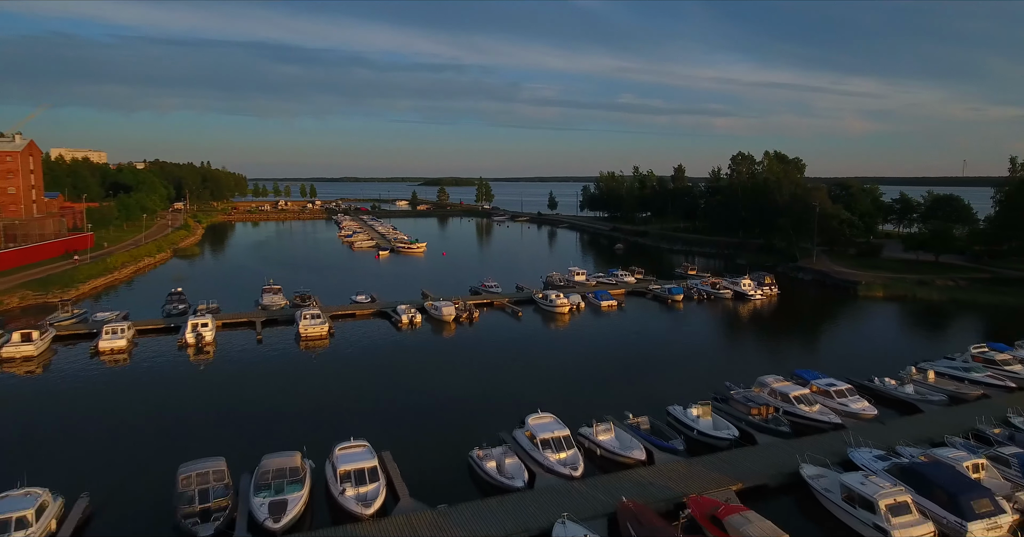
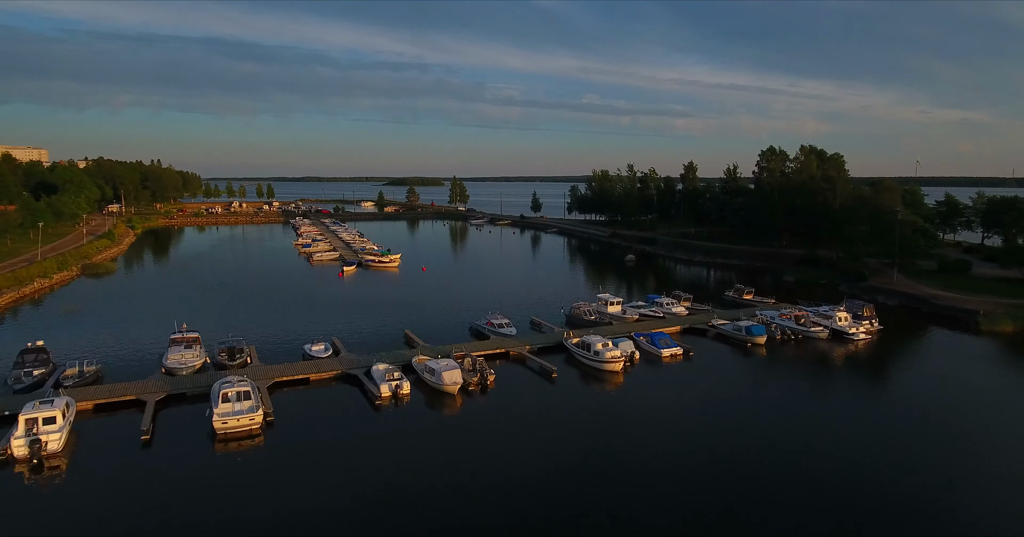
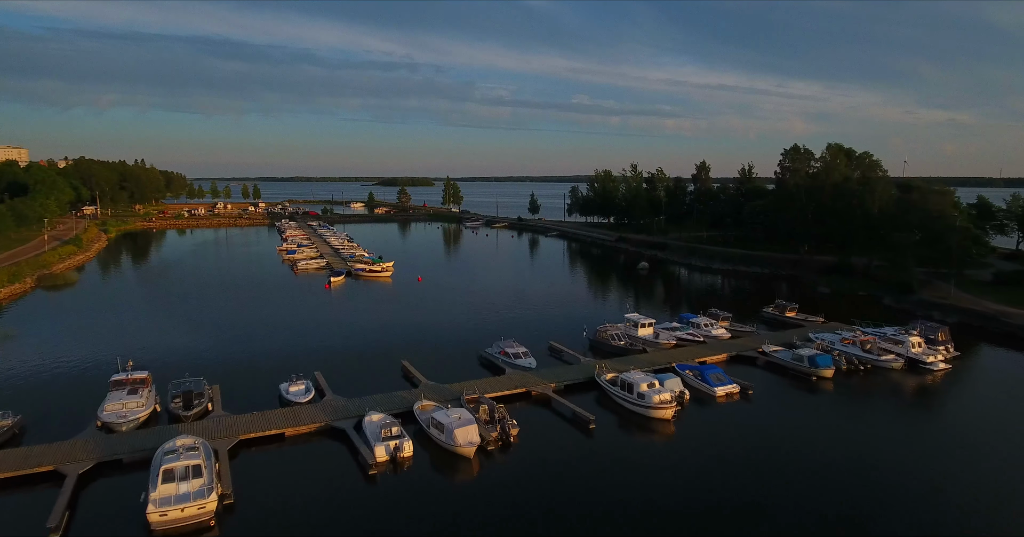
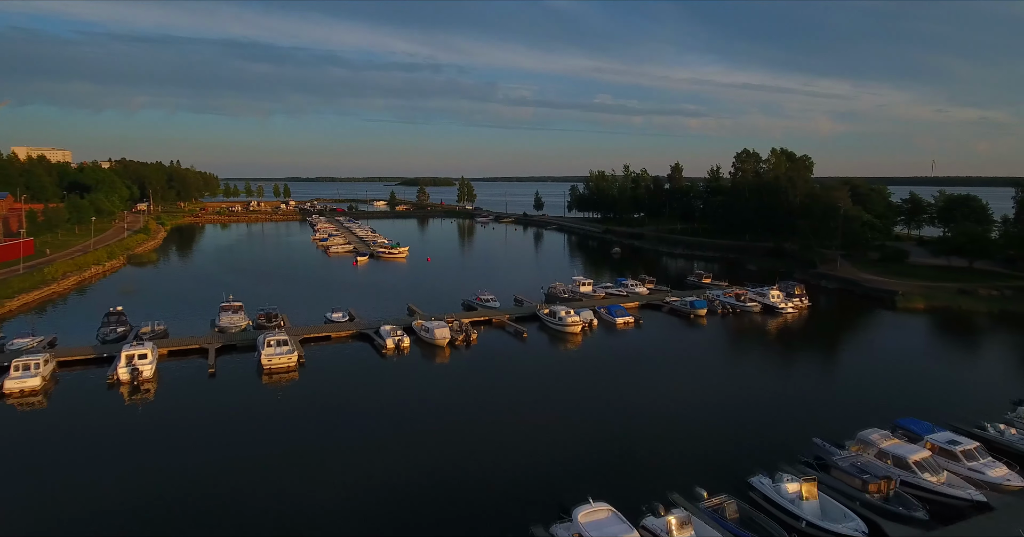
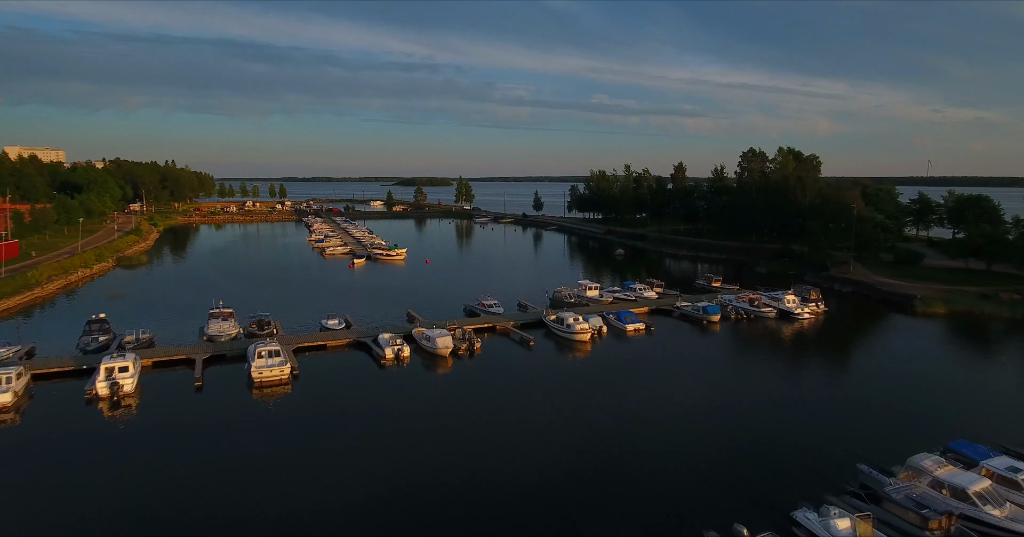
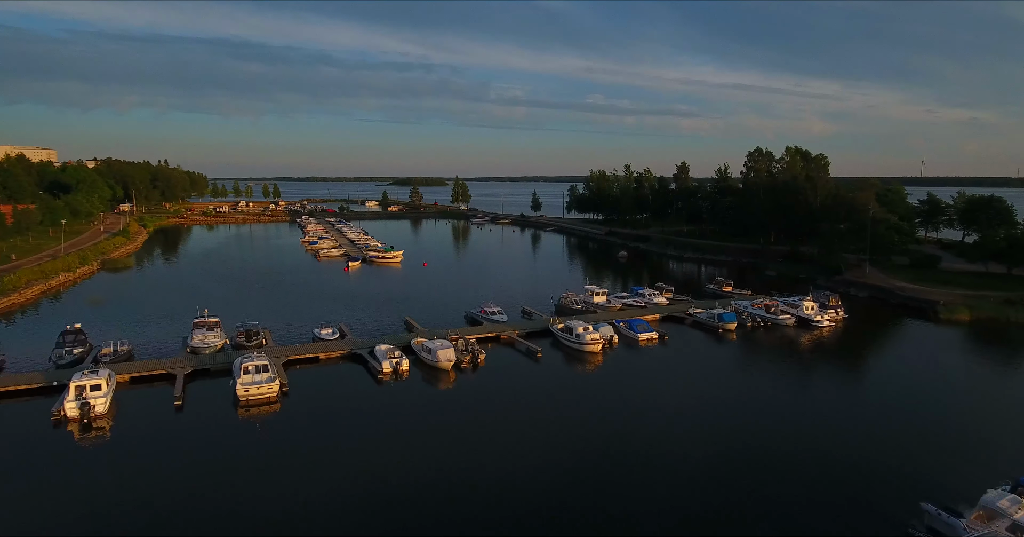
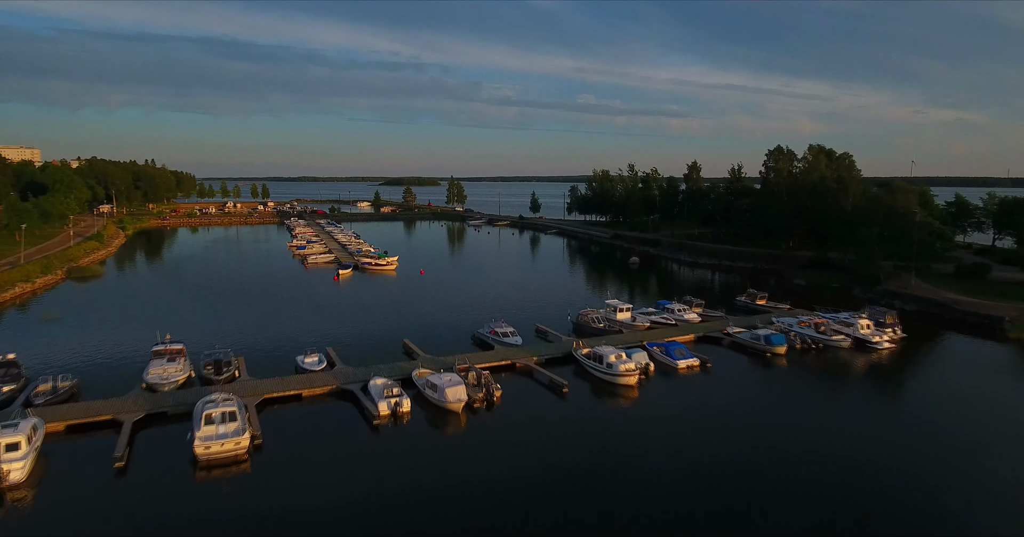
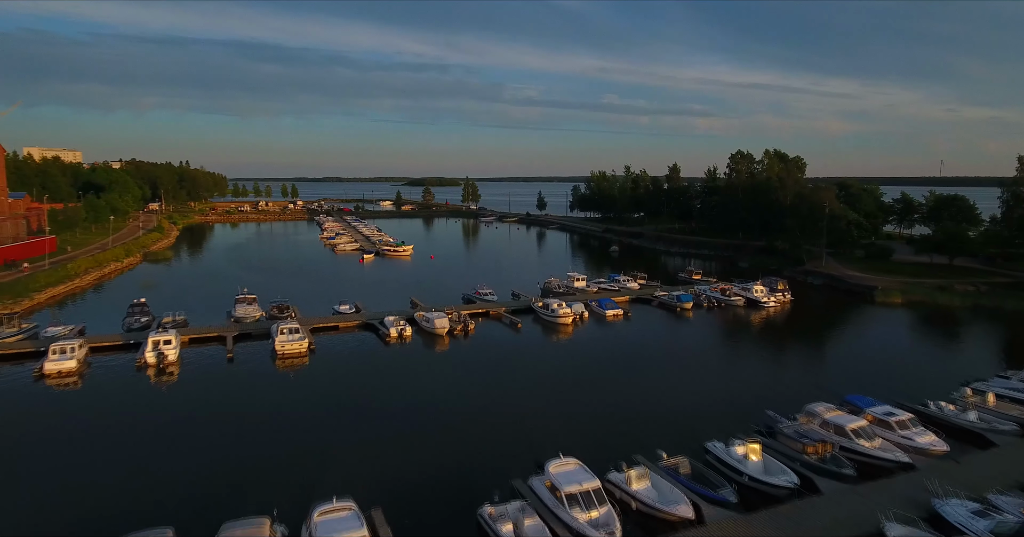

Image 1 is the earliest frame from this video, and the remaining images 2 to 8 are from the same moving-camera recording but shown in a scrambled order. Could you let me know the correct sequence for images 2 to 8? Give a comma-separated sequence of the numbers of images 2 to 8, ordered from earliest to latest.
8, 4, 5, 6, 2, 7, 3
